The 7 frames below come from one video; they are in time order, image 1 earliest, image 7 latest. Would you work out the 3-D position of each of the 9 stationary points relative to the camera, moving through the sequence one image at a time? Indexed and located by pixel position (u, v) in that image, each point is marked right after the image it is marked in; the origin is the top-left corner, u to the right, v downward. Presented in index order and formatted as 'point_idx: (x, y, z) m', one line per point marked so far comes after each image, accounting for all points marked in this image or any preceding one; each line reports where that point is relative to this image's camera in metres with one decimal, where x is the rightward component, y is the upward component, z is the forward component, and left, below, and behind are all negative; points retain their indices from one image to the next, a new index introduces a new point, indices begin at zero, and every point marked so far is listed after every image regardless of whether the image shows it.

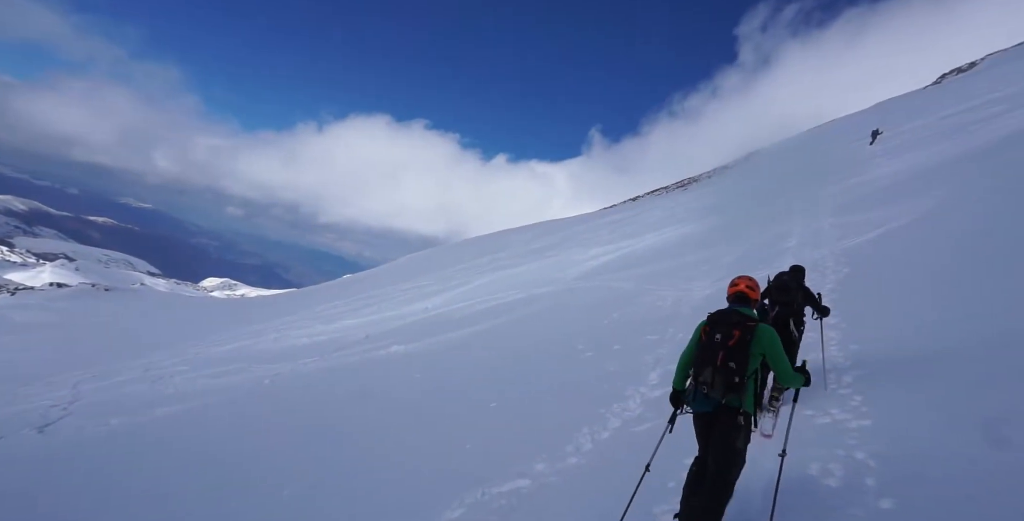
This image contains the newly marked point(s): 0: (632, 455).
0: (+1.9, -3.0, +8.4) m
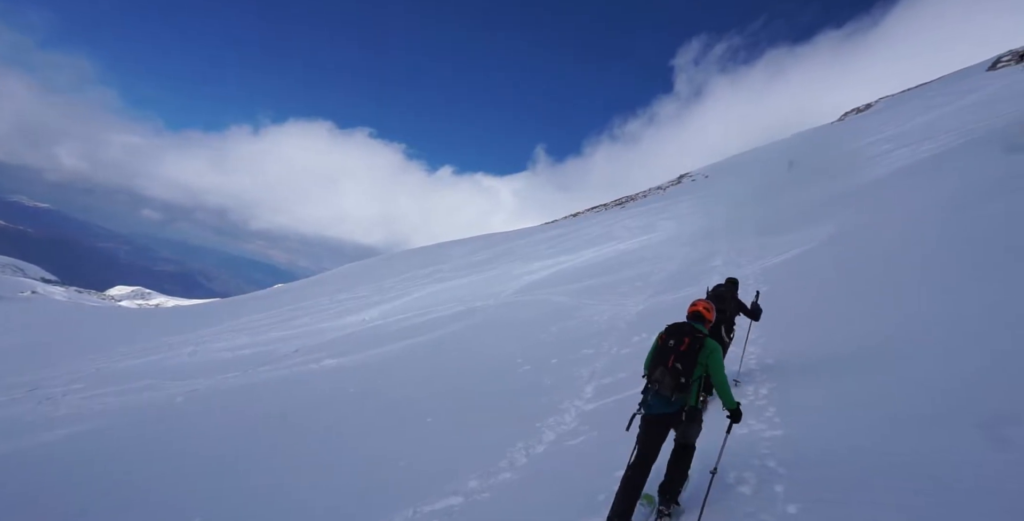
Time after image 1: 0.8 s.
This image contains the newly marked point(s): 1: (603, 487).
0: (+0.8, -3.3, +8.5) m
1: (+1.3, -3.1, +7.5) m
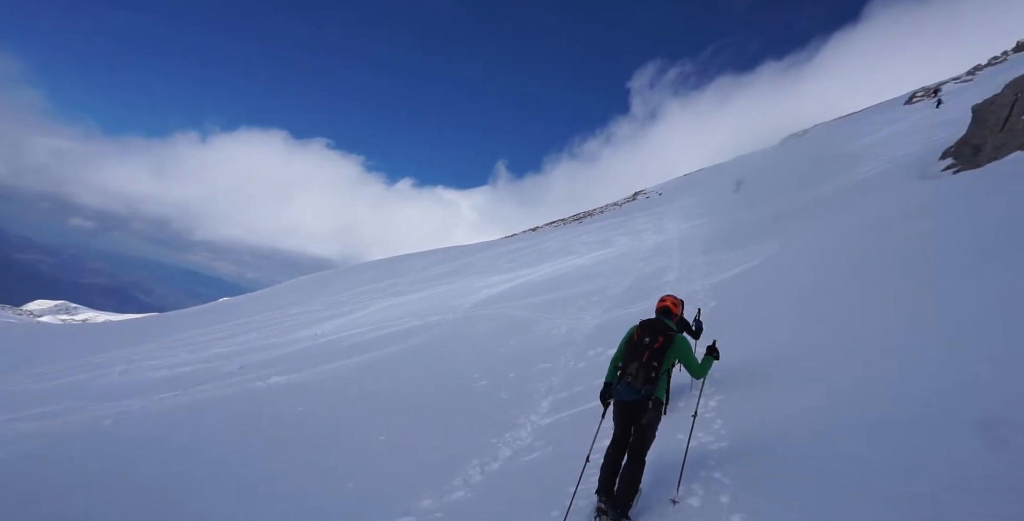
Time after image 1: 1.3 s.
0: (-1.7, -4.1, +6.7) m
1: (-1.2, -3.9, +5.8) m
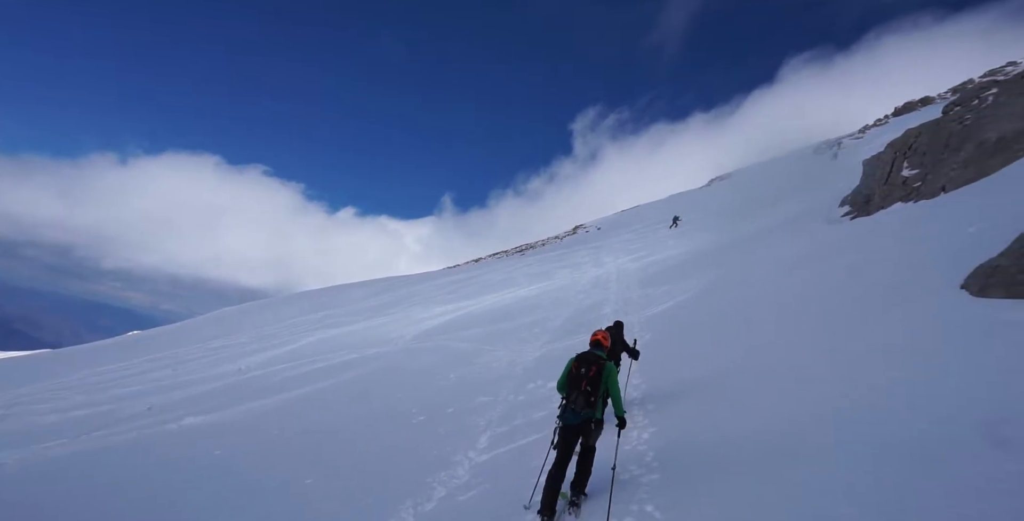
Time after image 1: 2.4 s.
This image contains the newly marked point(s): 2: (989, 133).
0: (-3.0, -4.7, +7.1) m
1: (-2.4, -4.5, +6.2) m
2: (+16.6, +4.4, +18.6) m
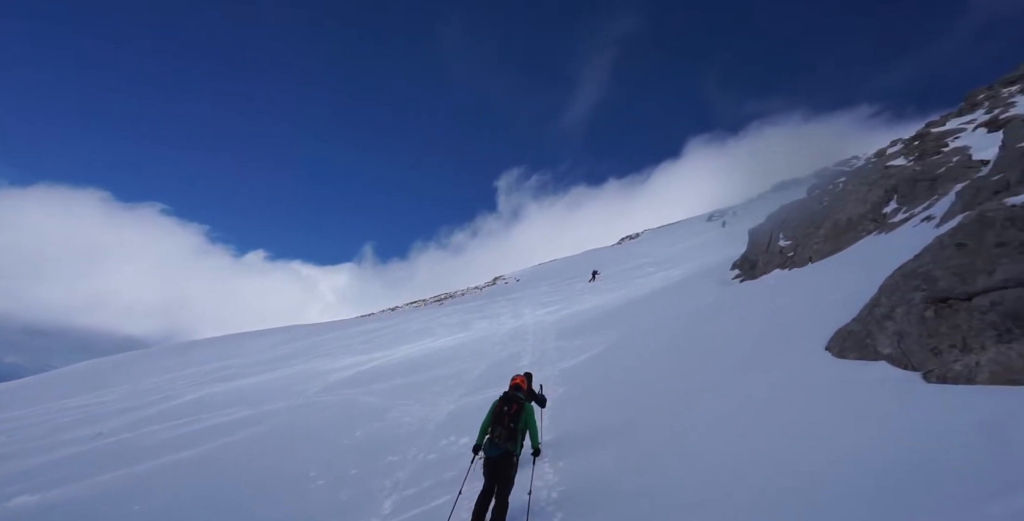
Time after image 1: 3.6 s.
0: (-4.5, -5.4, +6.3) m
1: (-3.7, -5.2, +5.6) m
2: (+13.2, +1.9, +21.5) m
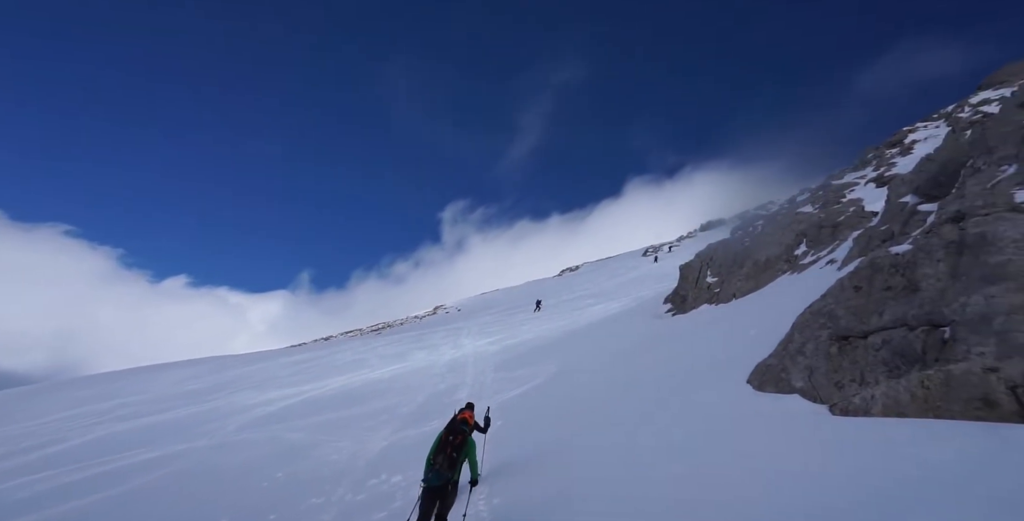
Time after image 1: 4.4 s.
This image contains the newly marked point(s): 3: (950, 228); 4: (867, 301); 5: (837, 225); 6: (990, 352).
0: (-5.3, -5.8, +5.6) m
1: (-4.5, -5.5, +5.0) m
2: (+10.6, +0.3, +23.1) m
3: (+7.6, +0.6, +9.4) m
4: (+6.6, -0.7, +10.1) m
5: (+12.0, +1.3, +19.9) m
6: (+6.7, -1.3, +7.5) m
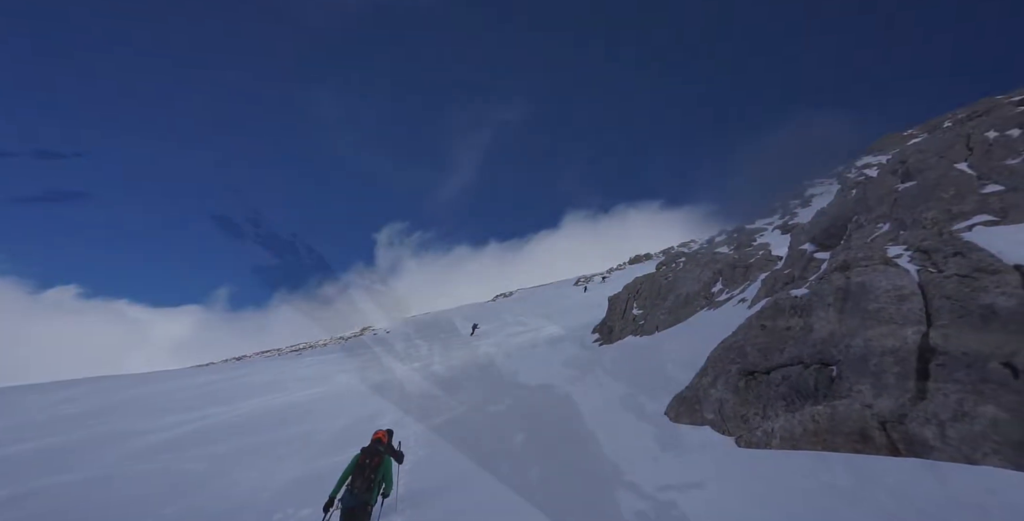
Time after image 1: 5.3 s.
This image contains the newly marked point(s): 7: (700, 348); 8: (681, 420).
0: (-6.3, -5.8, +4.7) m
1: (-5.4, -5.5, +4.2) m
2: (+7.6, -1.3, +24.3) m
3: (+6.3, -0.3, +10.3) m
4: (+5.2, -1.6, +10.8) m
5: (+9.4, -0.2, +21.3) m
6: (+5.5, -2.0, +8.3) m
7: (+6.2, -2.8, +17.6) m
8: (+3.6, -3.4, +11.5) m
